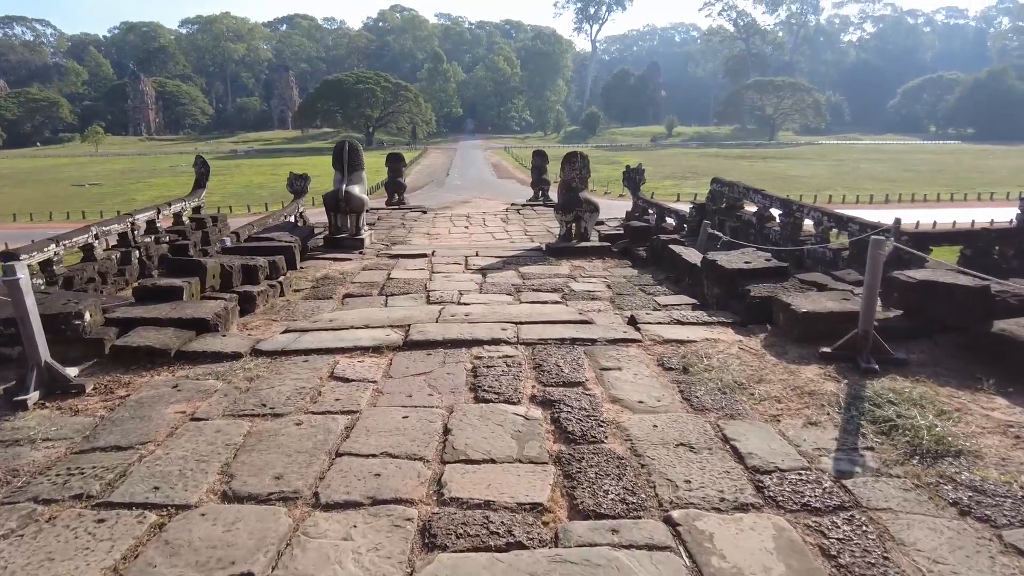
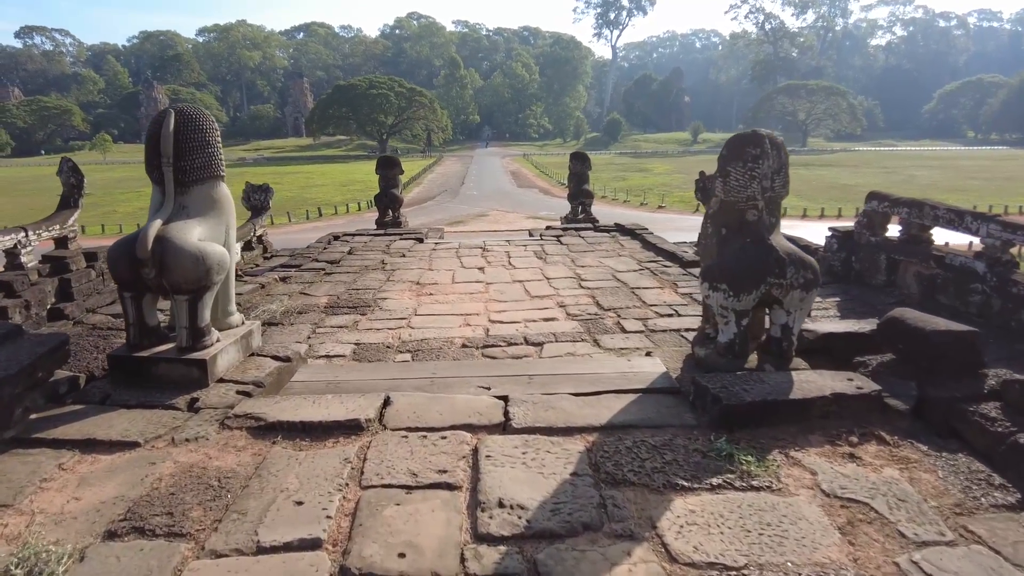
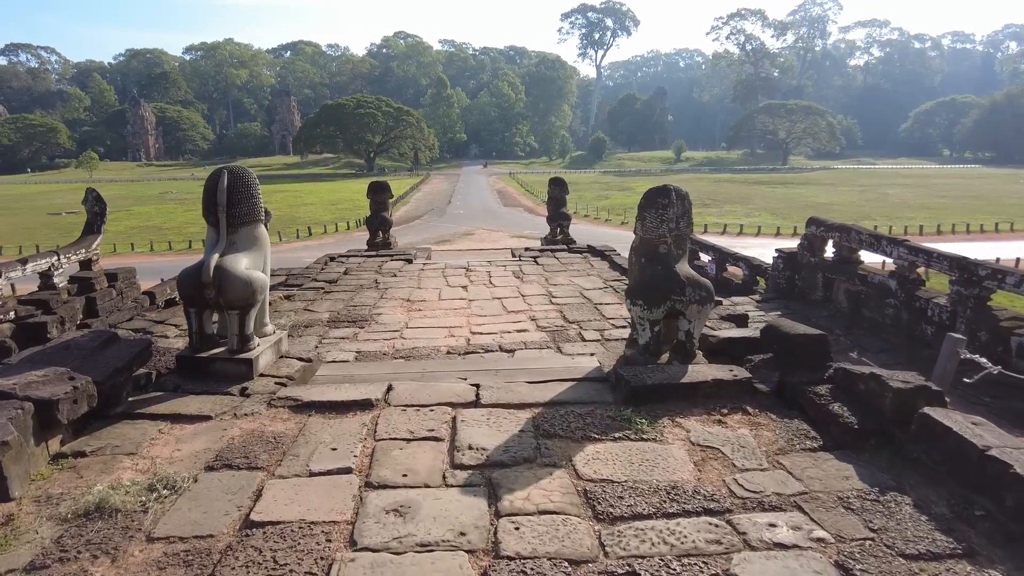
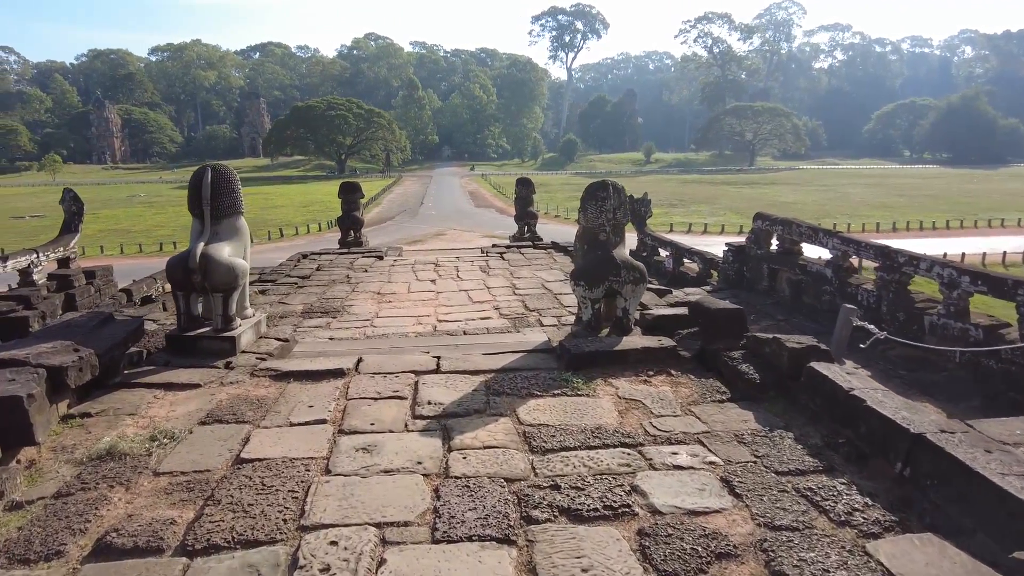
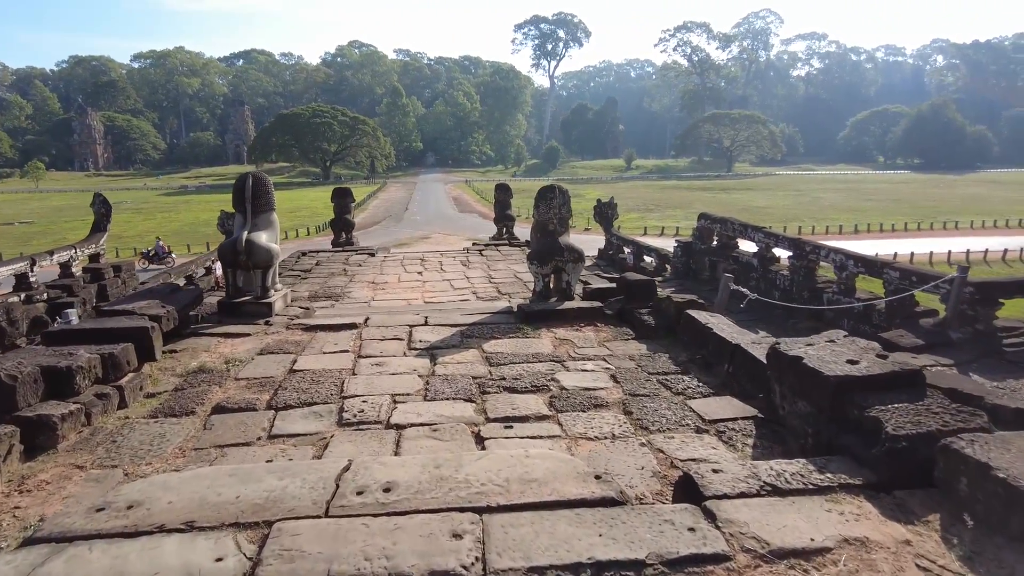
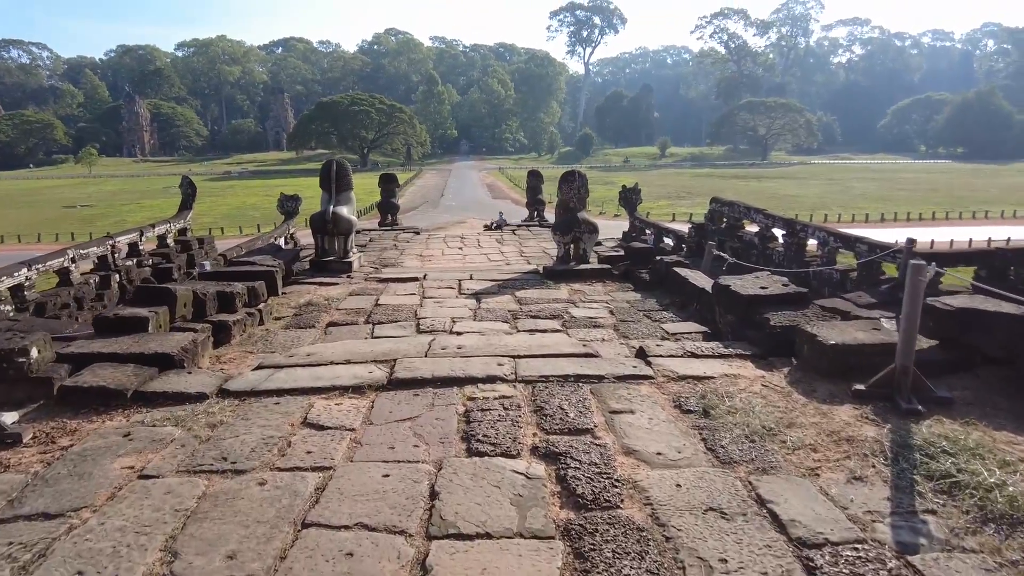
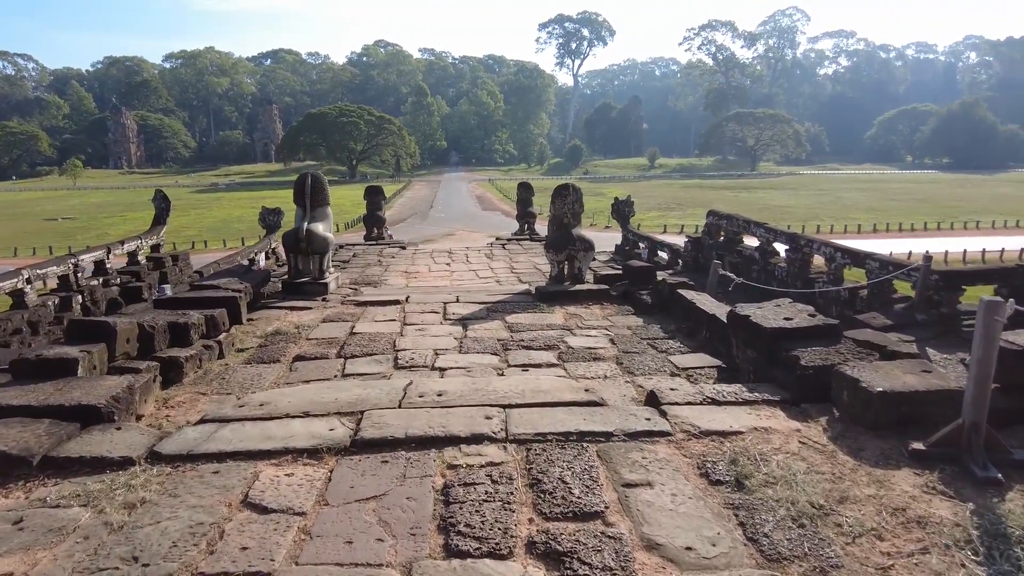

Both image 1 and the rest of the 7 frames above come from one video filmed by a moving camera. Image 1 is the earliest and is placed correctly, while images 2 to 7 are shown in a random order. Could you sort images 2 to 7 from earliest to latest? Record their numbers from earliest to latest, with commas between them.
6, 7, 5, 4, 3, 2
